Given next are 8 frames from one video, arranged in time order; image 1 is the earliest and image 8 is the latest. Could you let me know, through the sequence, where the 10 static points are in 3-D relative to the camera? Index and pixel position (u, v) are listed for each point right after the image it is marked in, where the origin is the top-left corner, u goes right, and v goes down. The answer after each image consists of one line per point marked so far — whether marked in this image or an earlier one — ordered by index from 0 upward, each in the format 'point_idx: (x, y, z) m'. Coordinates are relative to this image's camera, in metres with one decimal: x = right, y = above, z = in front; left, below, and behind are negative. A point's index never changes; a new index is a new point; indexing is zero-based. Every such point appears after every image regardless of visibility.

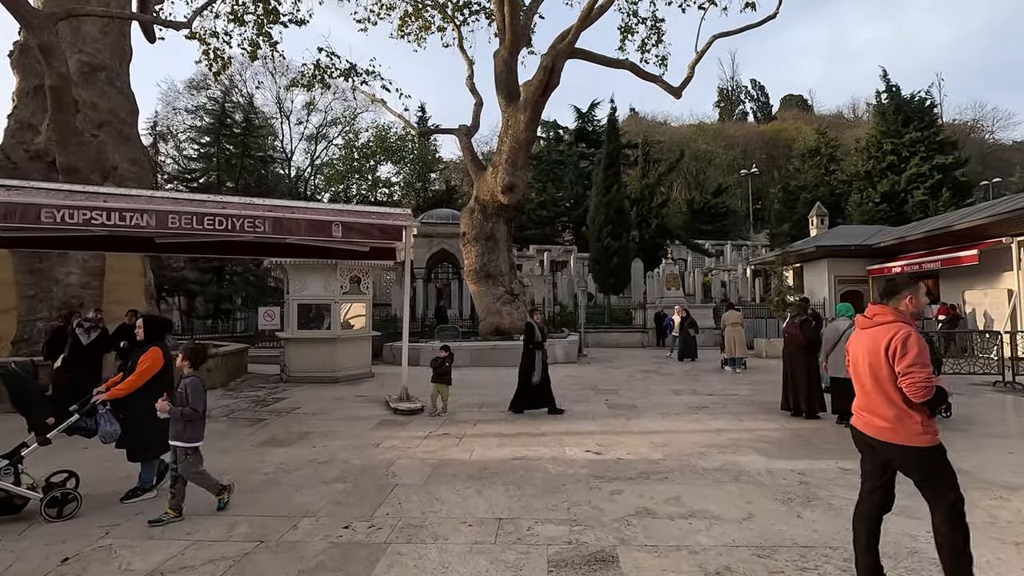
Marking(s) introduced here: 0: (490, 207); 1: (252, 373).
0: (-0.7, +2.4, +15.5) m
1: (-5.8, -1.9, +11.9) m
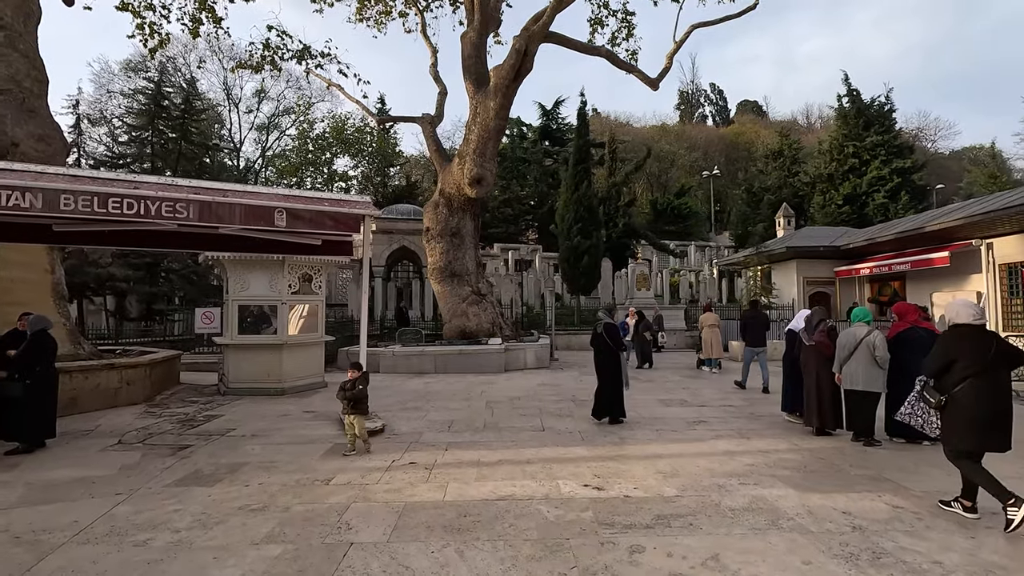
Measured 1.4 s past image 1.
0: (-1.5, +2.4, +14.4) m
1: (-6.4, -1.9, +10.4) m
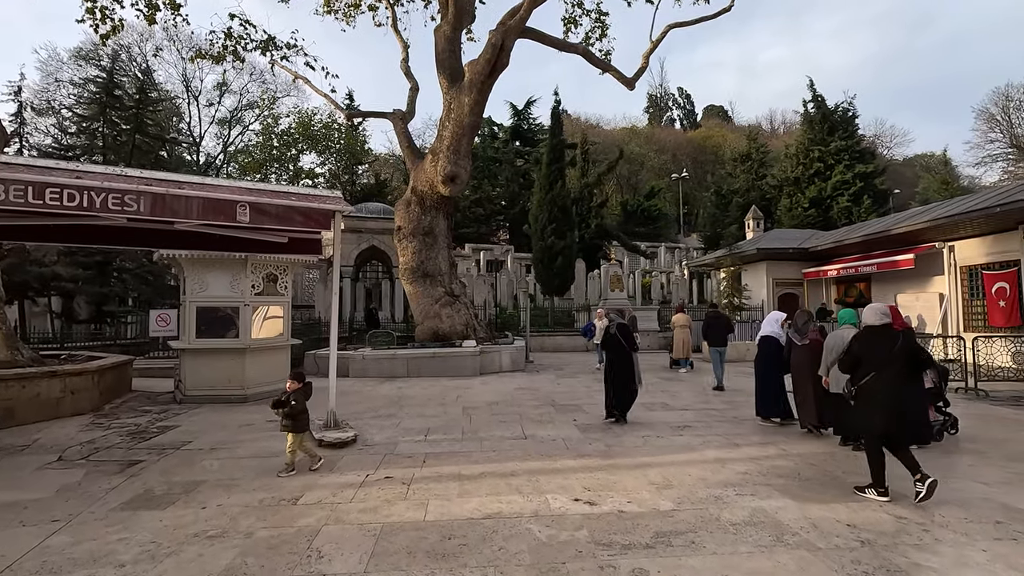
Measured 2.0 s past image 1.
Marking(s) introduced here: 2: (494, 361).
0: (-2.2, +2.3, +14.0) m
1: (-6.8, -1.9, +9.7) m
2: (-0.4, -1.8, +12.8) m
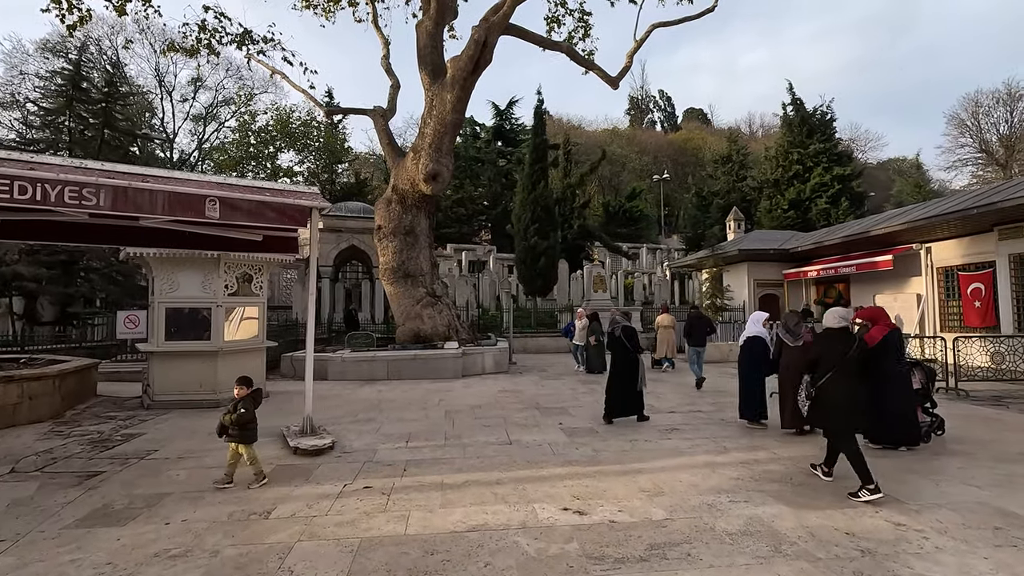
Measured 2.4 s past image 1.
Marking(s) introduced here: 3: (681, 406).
0: (-2.6, +2.3, +13.7) m
1: (-7.1, -1.9, +9.3) m
2: (-0.8, -1.8, +12.6) m
3: (+2.7, -1.9, +8.5) m
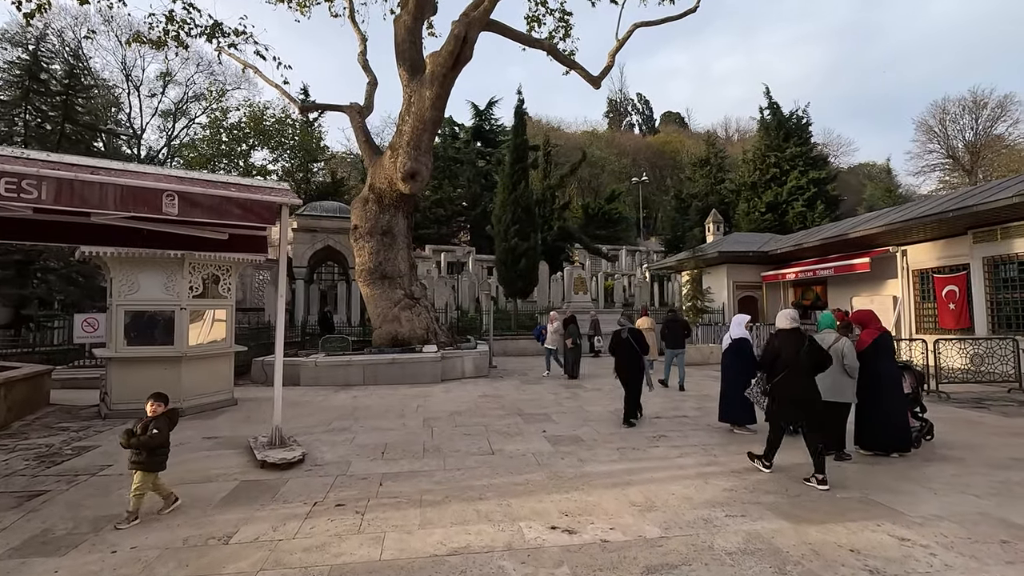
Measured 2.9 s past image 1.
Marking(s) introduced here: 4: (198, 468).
0: (-3.1, +2.3, +13.3) m
1: (-7.4, -1.9, +8.7) m
2: (-1.3, -1.8, +12.3) m
3: (+2.4, -1.9, +8.3) m
4: (-3.2, -1.8, +5.4) m
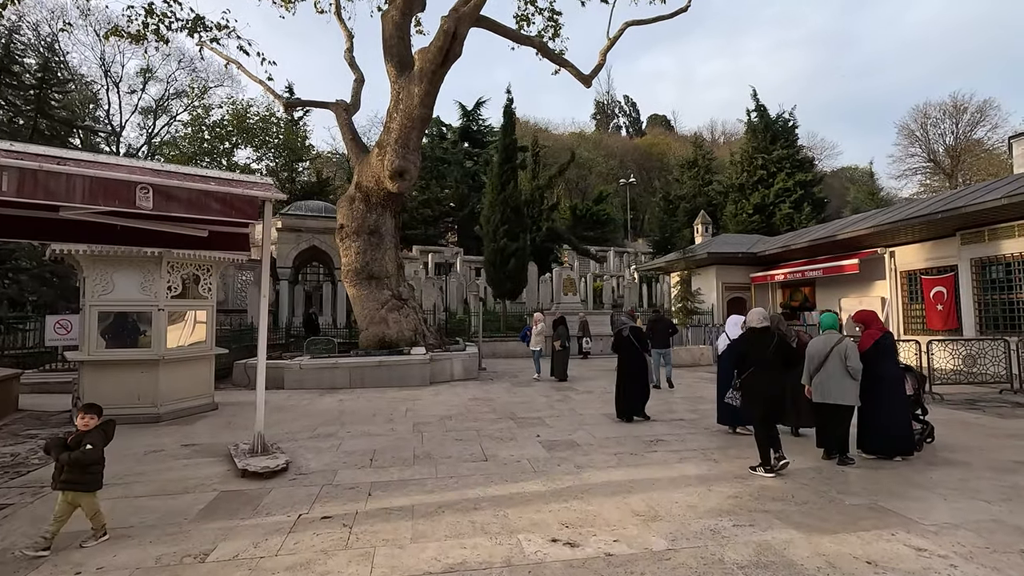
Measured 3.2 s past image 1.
0: (-3.4, +2.3, +13.0) m
1: (-7.6, -1.9, +8.3) m
2: (-1.5, -1.8, +12.0) m
3: (+2.3, -1.9, +8.1) m
4: (-3.2, -1.8, +5.1) m
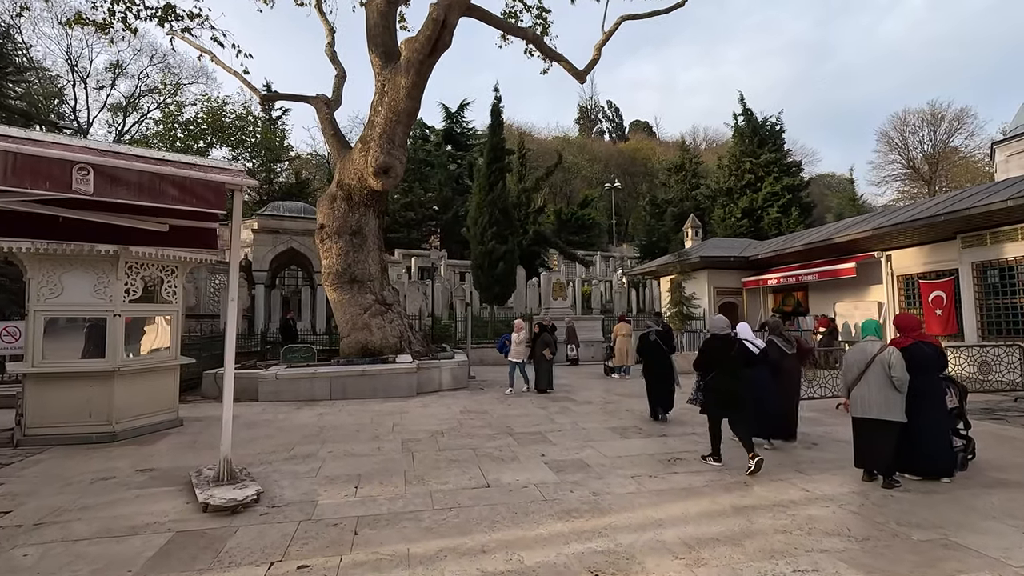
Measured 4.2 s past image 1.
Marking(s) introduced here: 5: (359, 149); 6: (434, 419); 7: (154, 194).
0: (-3.6, +2.2, +12.3) m
1: (-7.6, -1.9, +7.4) m
2: (-1.7, -1.9, +11.3) m
3: (+2.2, -2.0, +7.5) m
4: (-3.2, -1.8, +4.3) m
5: (-3.4, +3.1, +12.0) m
6: (-1.2, -2.0, +8.2) m
7: (-2.7, +0.7, +4.1) m
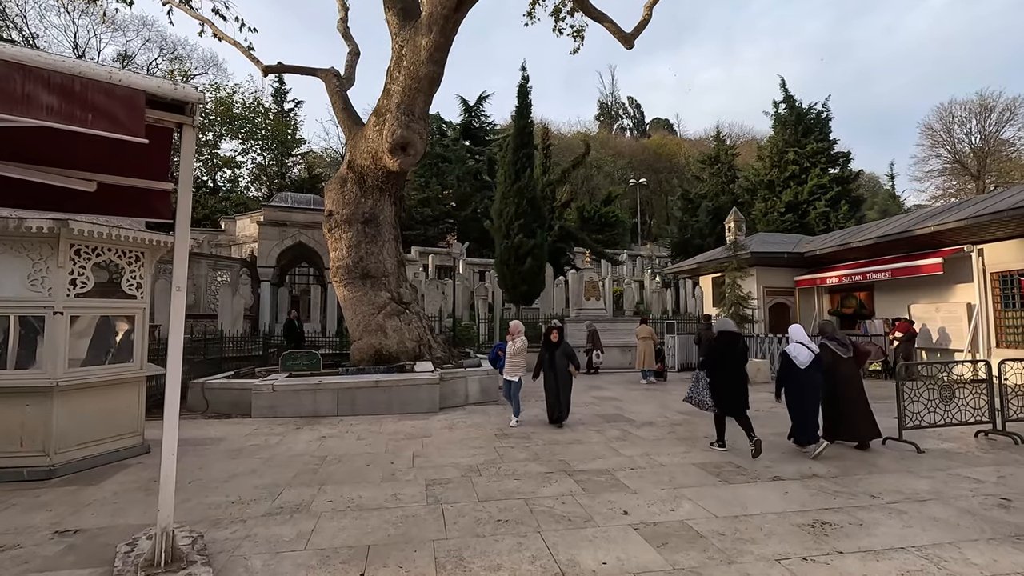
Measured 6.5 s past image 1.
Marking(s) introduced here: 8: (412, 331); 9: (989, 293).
0: (-2.8, +2.2, +10.7) m
1: (-7.0, -1.8, +5.8) m
2: (-1.0, -1.8, +9.6) m
3: (+2.8, -1.9, +5.7) m
4: (-2.6, -1.7, +2.7) m
5: (-2.7, +3.2, +10.4) m
6: (-0.6, -1.9, +6.5) m
7: (-2.2, +0.8, +2.4) m
8: (-2.0, -0.8, +10.7) m
9: (+11.4, -0.1, +12.7) m
